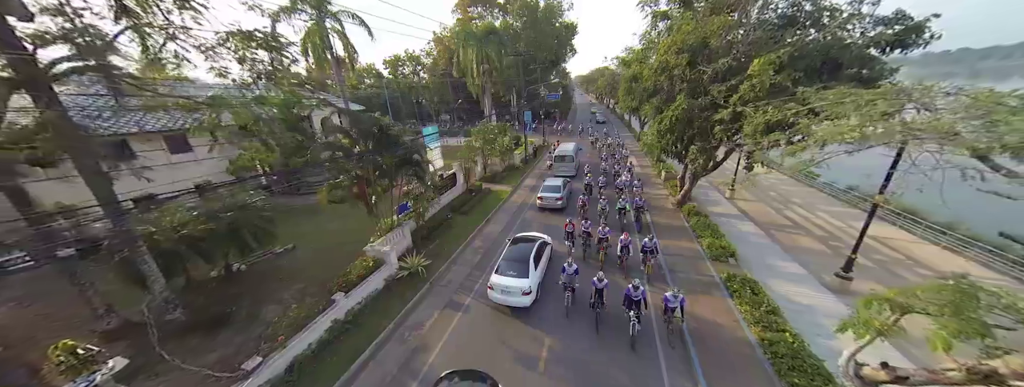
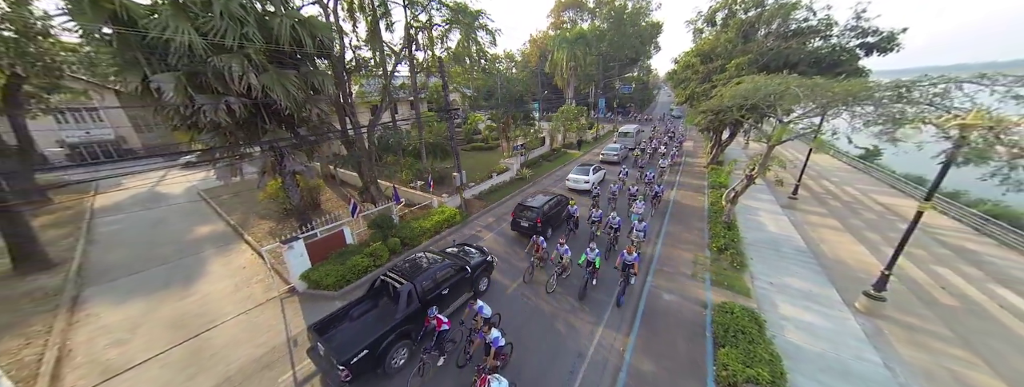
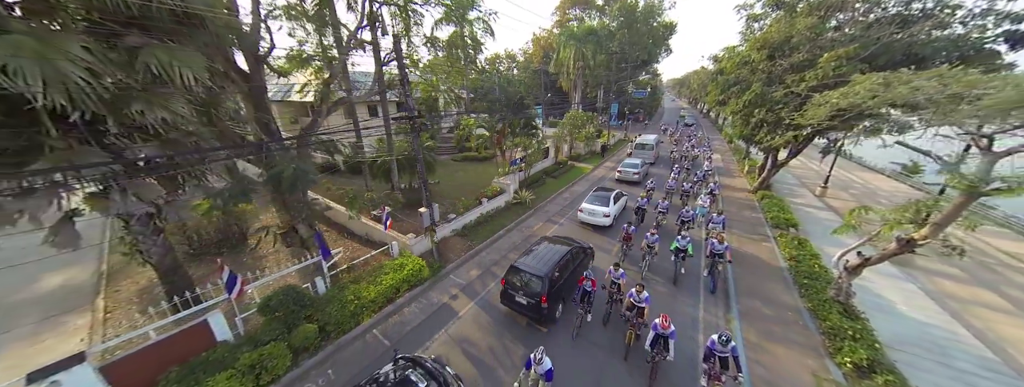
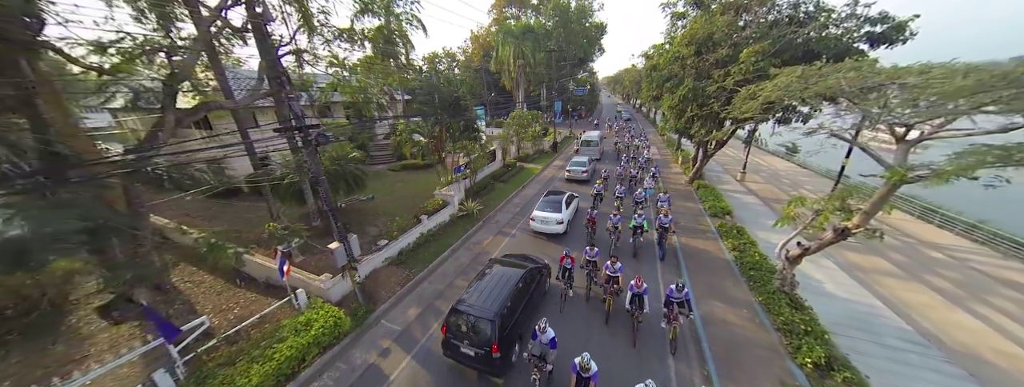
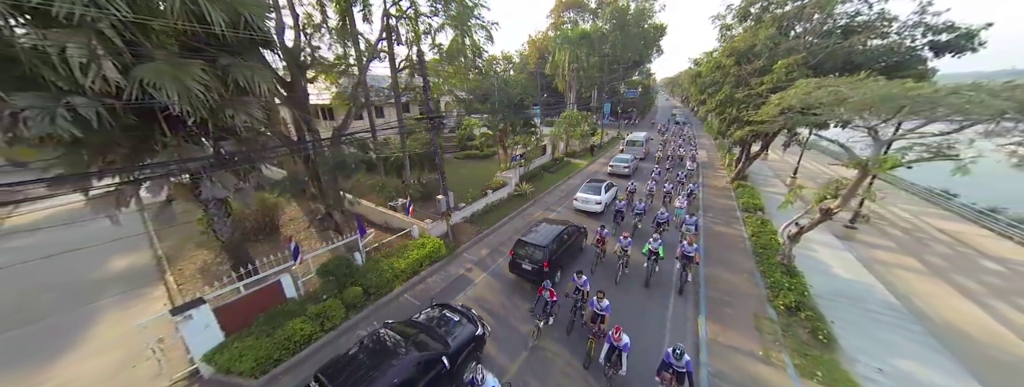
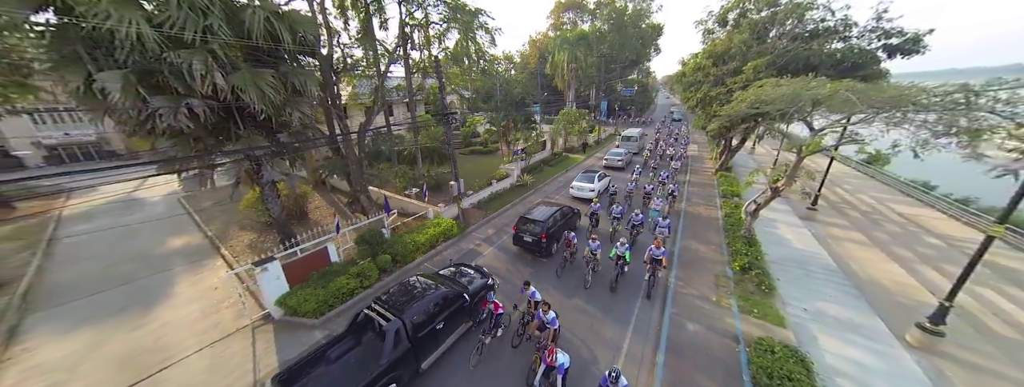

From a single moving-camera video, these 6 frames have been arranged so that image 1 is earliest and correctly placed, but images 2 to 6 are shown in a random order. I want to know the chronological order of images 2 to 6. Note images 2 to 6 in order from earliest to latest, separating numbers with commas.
4, 3, 5, 6, 2
